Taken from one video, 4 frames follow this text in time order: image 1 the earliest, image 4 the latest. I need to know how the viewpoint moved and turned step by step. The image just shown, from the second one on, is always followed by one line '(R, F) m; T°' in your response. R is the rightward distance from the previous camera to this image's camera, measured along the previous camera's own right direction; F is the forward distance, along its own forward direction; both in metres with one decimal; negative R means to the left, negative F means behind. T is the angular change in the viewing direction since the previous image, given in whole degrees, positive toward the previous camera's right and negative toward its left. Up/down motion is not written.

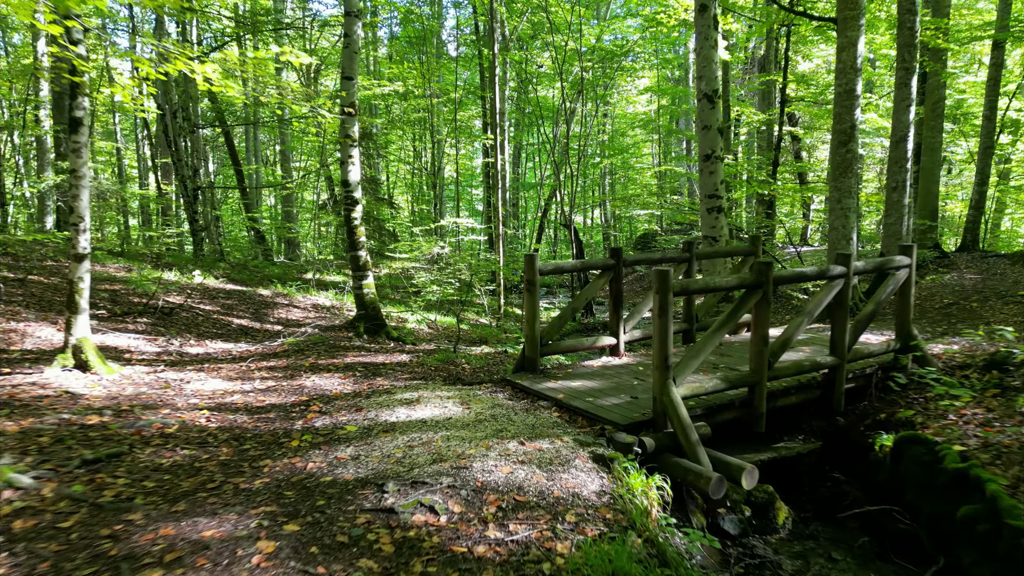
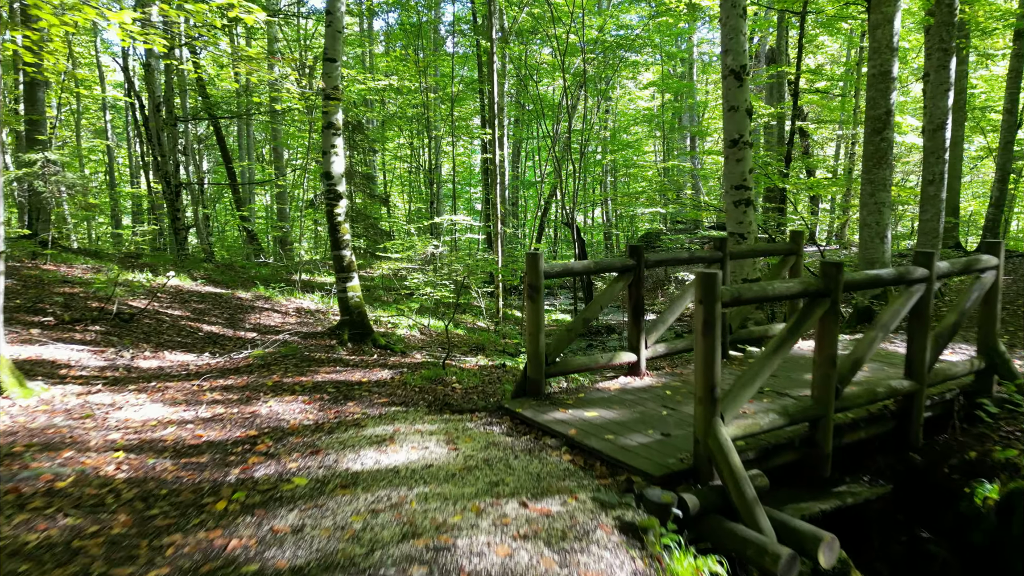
(0.0, +0.7) m; 0°
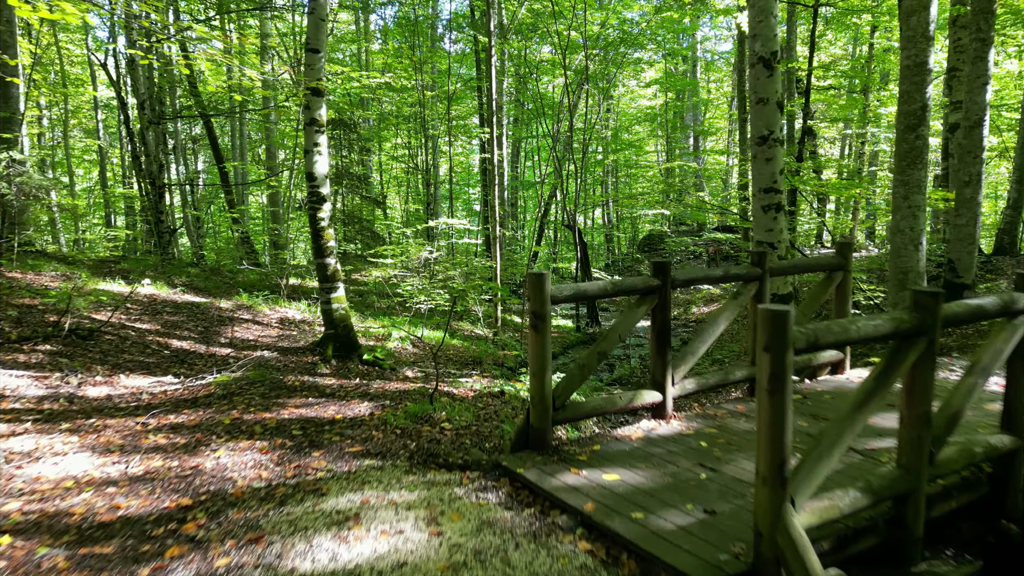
(0.0, +0.6) m; 0°
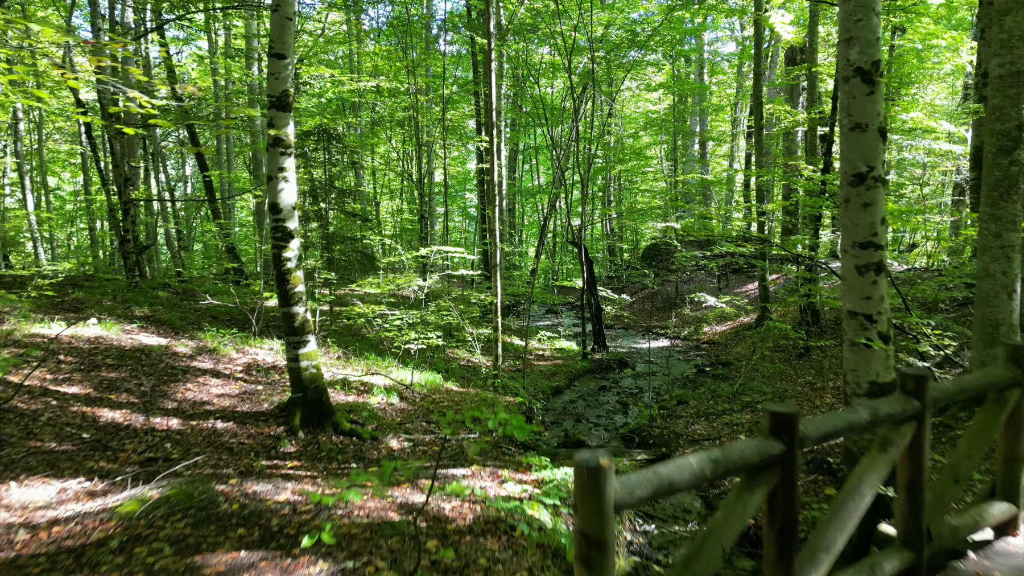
(-0.1, +1.1) m; 0°
